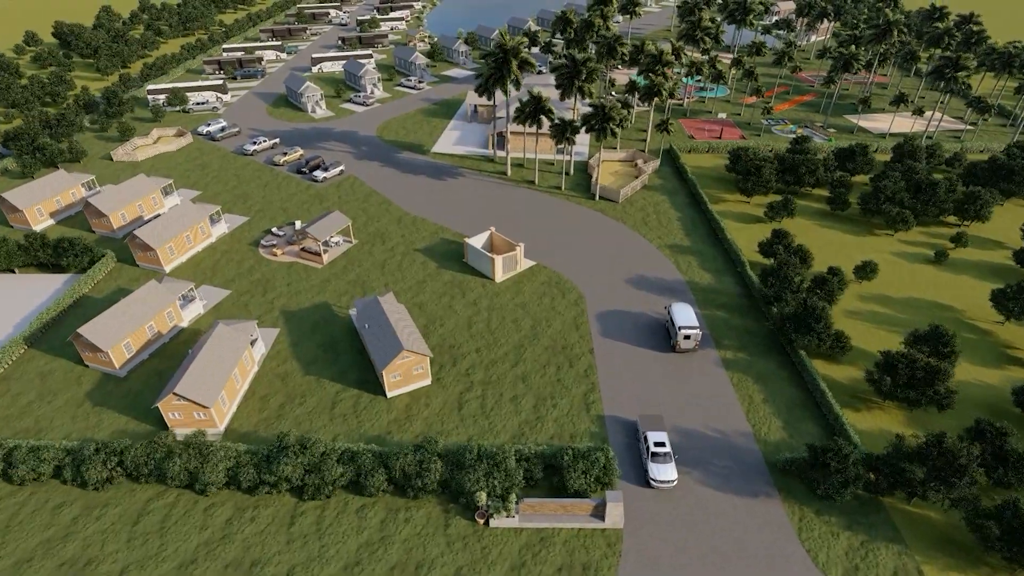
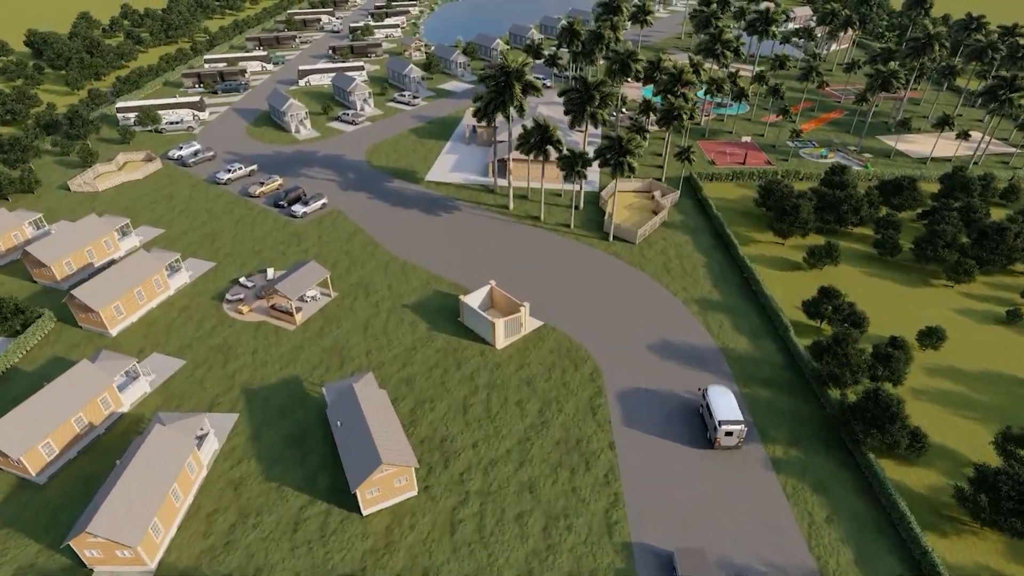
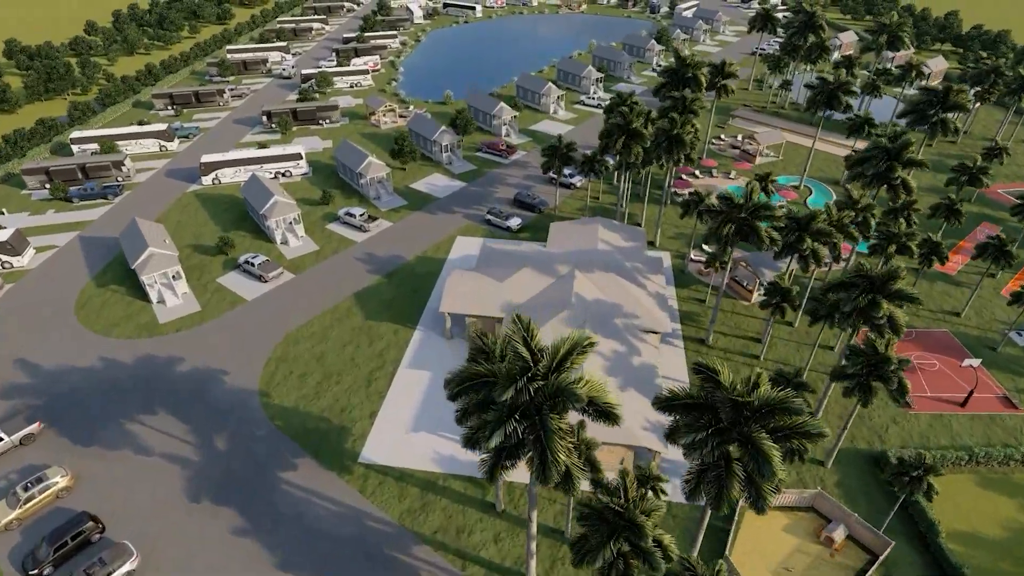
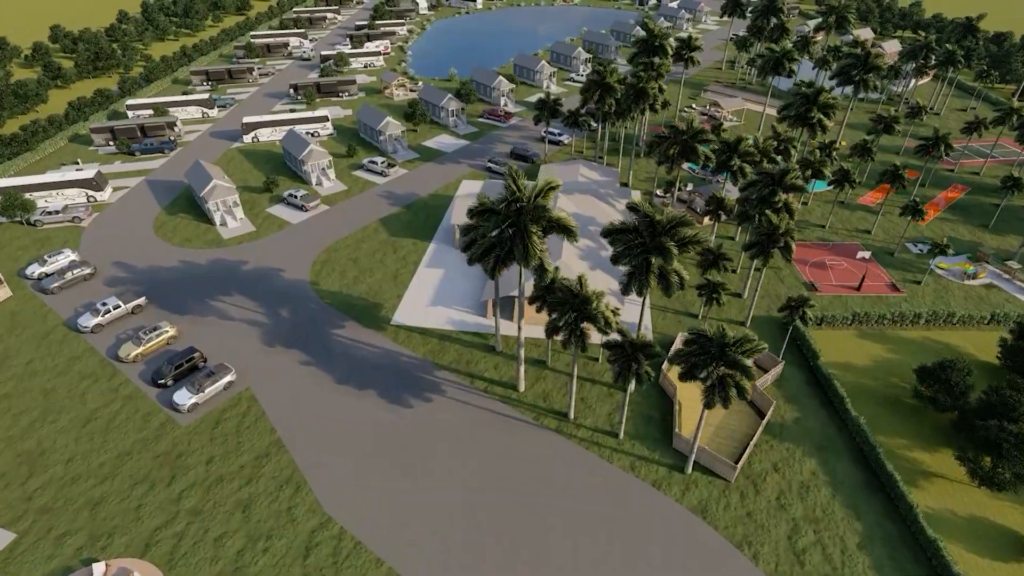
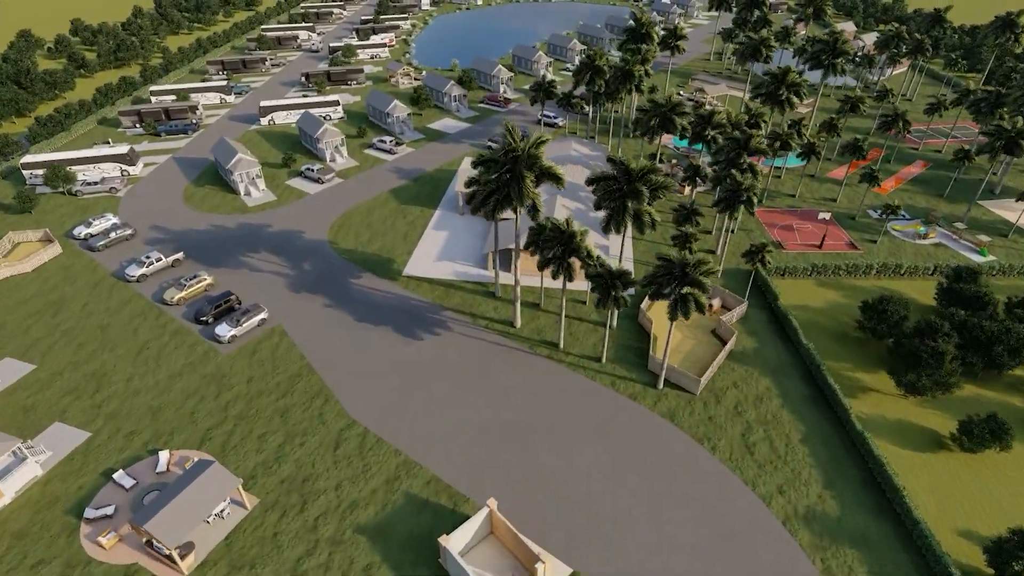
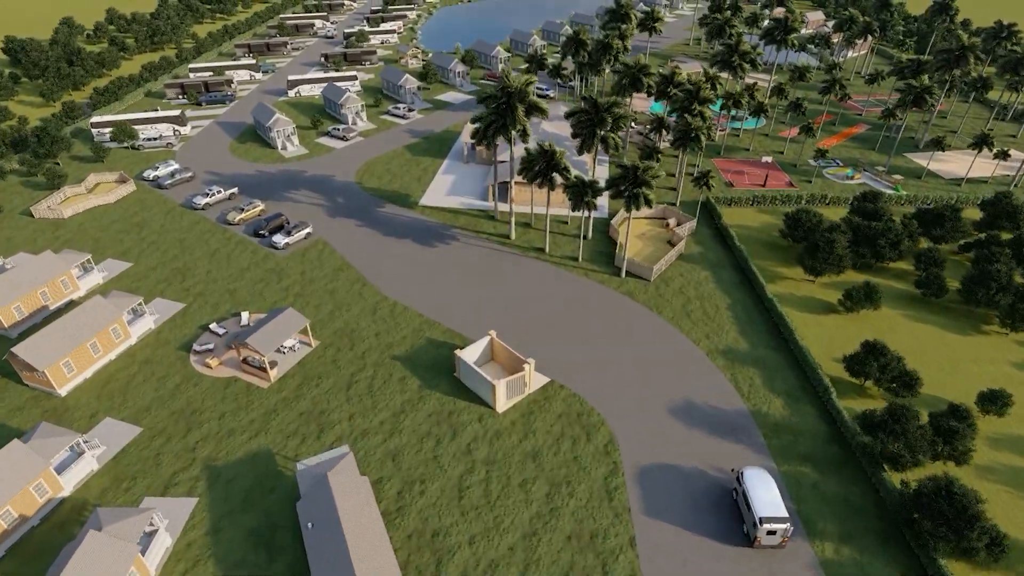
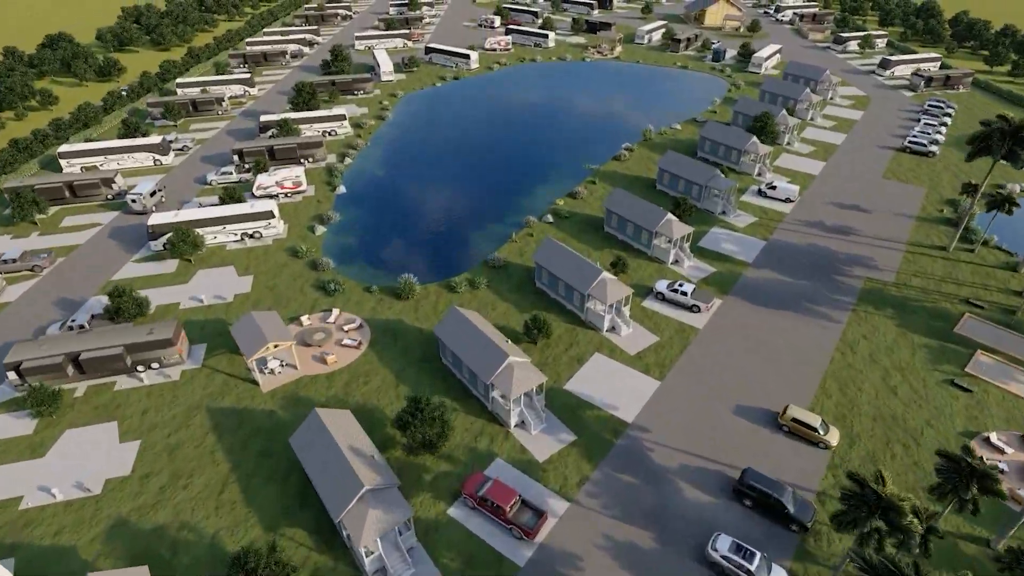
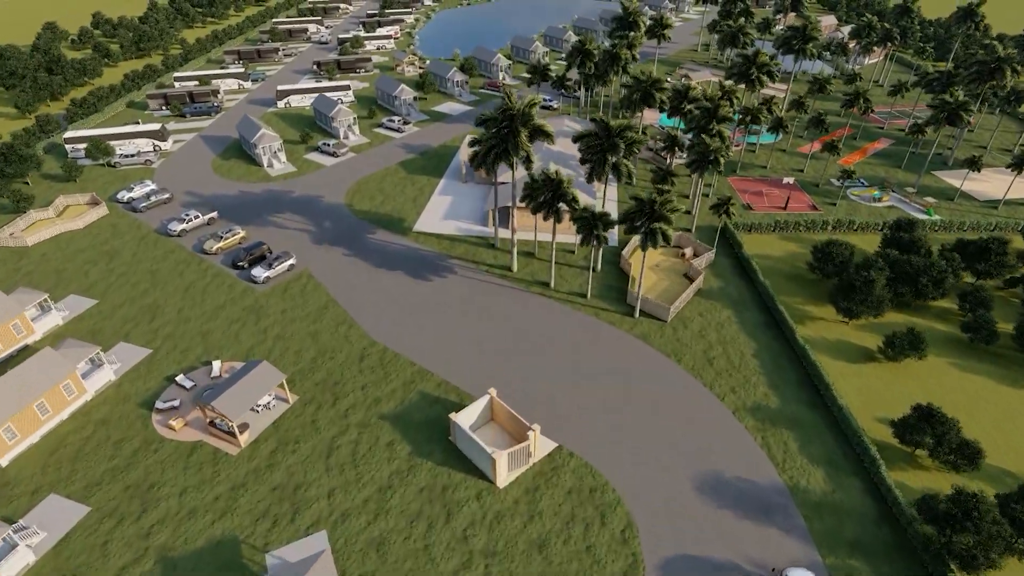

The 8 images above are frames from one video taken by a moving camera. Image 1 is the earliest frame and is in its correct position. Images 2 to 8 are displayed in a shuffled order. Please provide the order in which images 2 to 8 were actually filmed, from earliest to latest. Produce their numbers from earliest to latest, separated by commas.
2, 6, 8, 5, 4, 3, 7
